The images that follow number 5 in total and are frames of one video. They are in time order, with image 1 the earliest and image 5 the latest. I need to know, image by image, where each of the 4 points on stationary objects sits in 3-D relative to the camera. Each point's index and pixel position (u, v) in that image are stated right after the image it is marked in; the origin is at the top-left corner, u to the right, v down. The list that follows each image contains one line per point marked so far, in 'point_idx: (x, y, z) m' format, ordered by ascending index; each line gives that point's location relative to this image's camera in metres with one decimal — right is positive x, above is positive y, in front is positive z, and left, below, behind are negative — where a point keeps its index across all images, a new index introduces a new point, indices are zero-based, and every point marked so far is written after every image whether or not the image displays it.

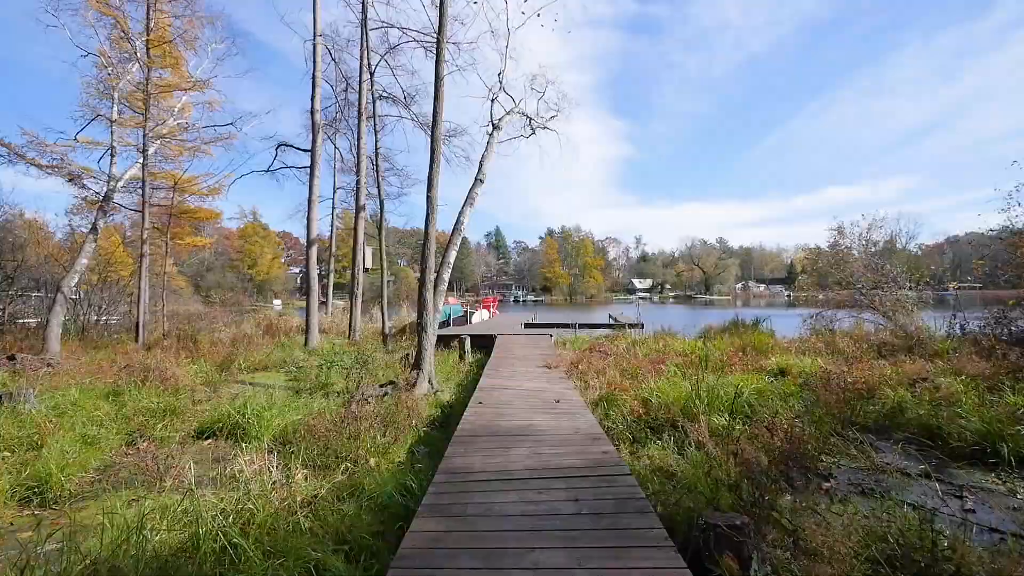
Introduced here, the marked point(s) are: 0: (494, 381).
0: (-0.3, -1.7, +5.1) m
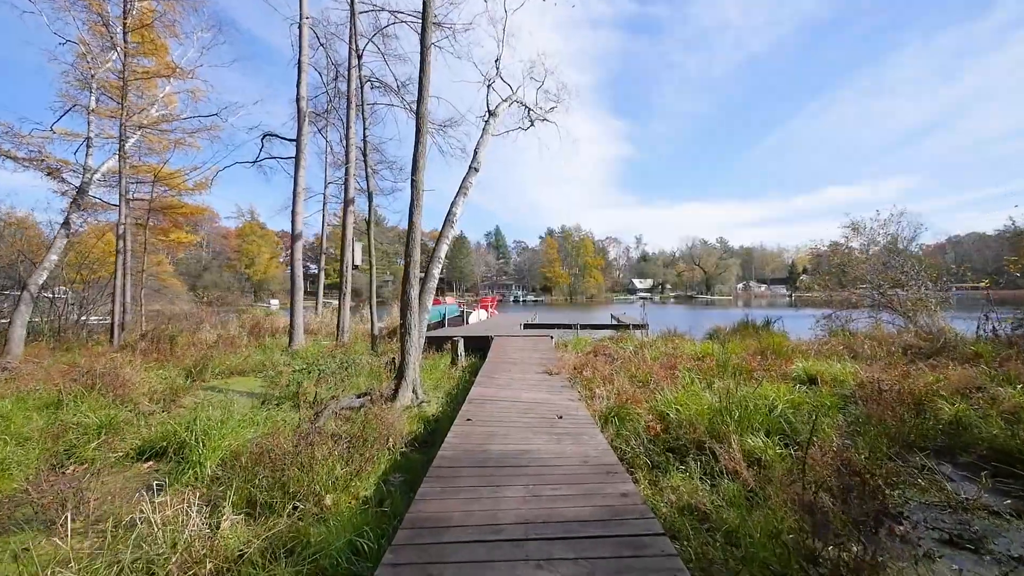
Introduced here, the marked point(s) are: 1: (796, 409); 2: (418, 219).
0: (-0.4, -1.6, +4.5) m
1: (+3.9, -1.6, +3.9) m
2: (-1.6, +1.2, +4.9) m
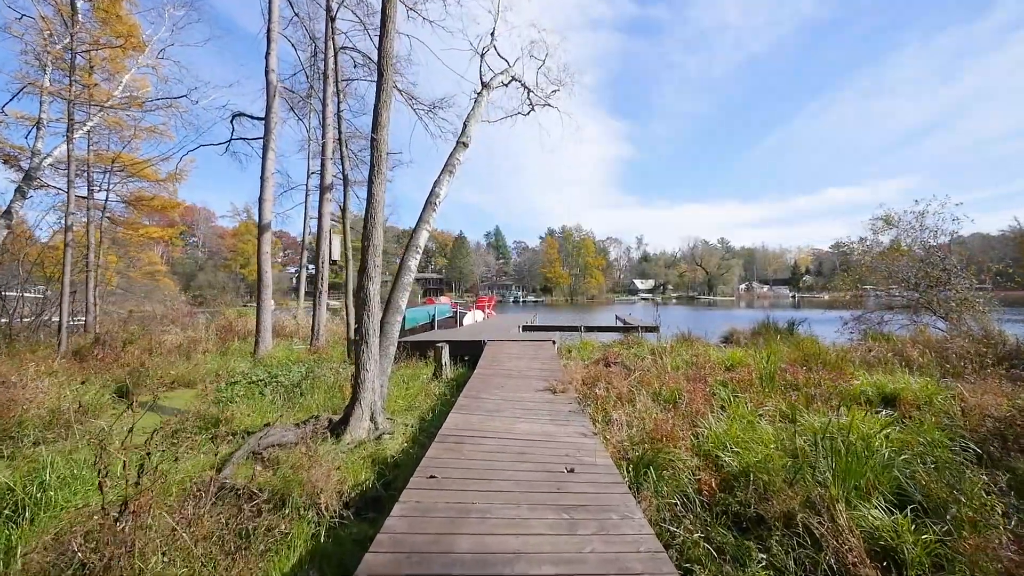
0: (-0.5, -1.5, +3.3) m
1: (+3.7, -1.6, +2.7) m
2: (-1.7, +1.3, +3.7) m
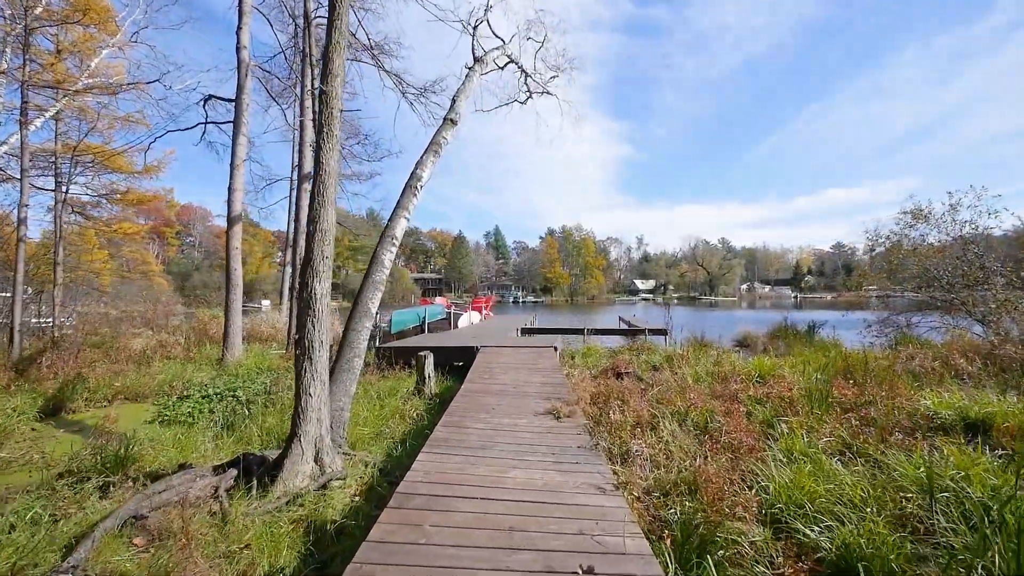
0: (-0.6, -1.5, +2.5) m
1: (+3.7, -1.5, +1.9) m
2: (-1.8, +1.3, +2.9) m
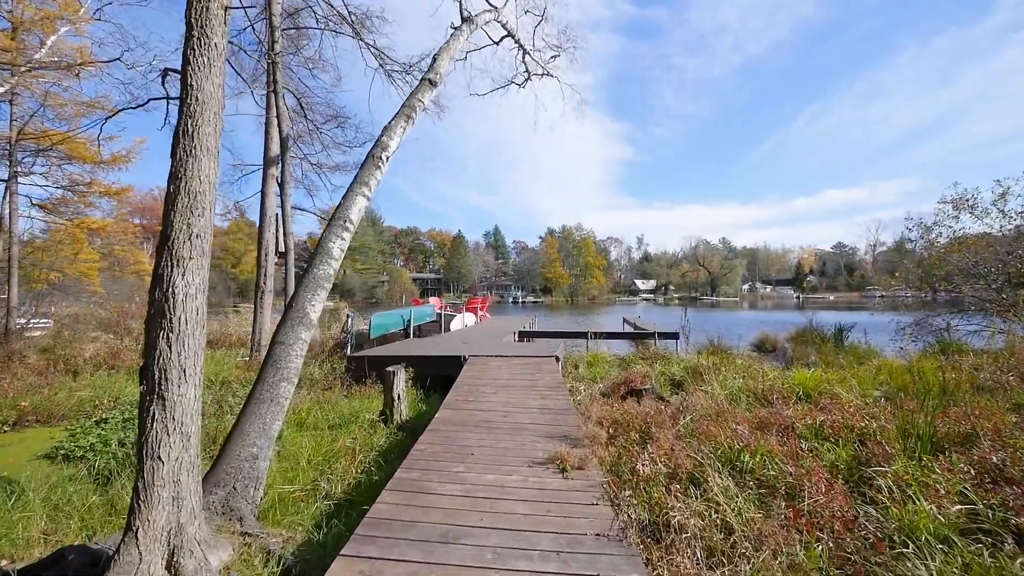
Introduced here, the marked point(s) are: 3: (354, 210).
0: (-0.7, -1.5, +1.4) m
1: (+3.5, -1.5, +0.9) m
2: (-1.9, +1.3, +1.8) m
3: (-1.8, +0.9, +3.3) m
